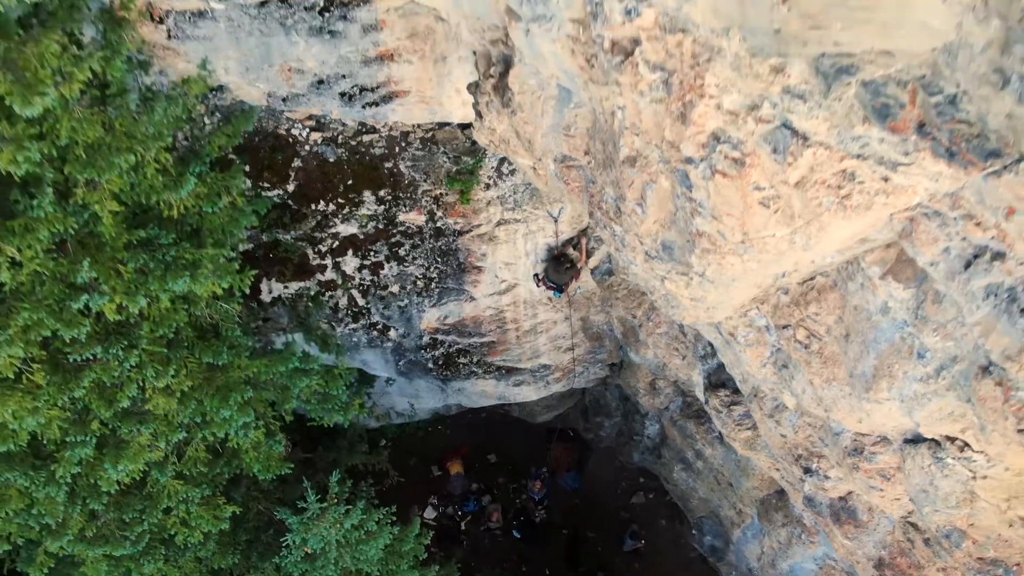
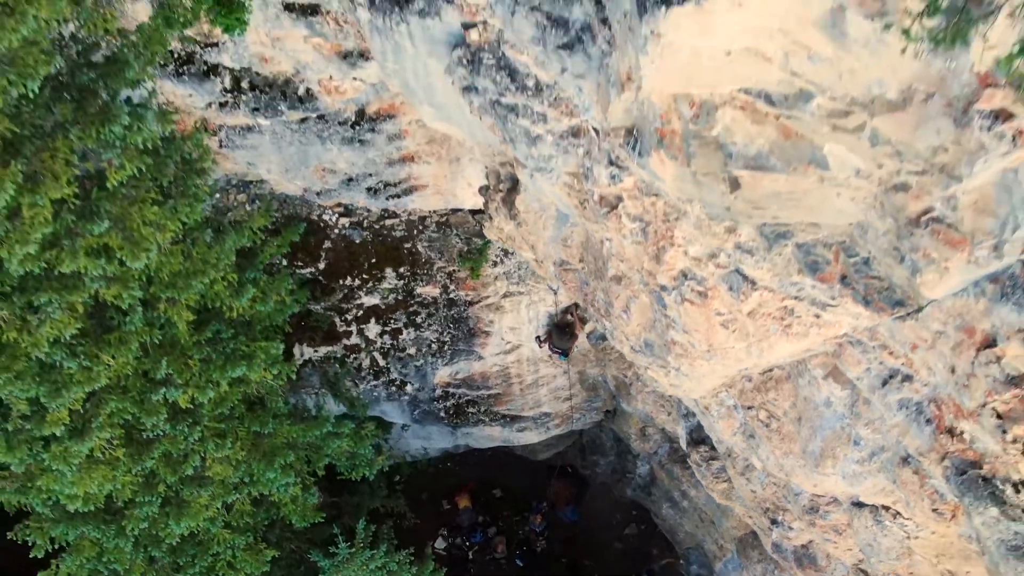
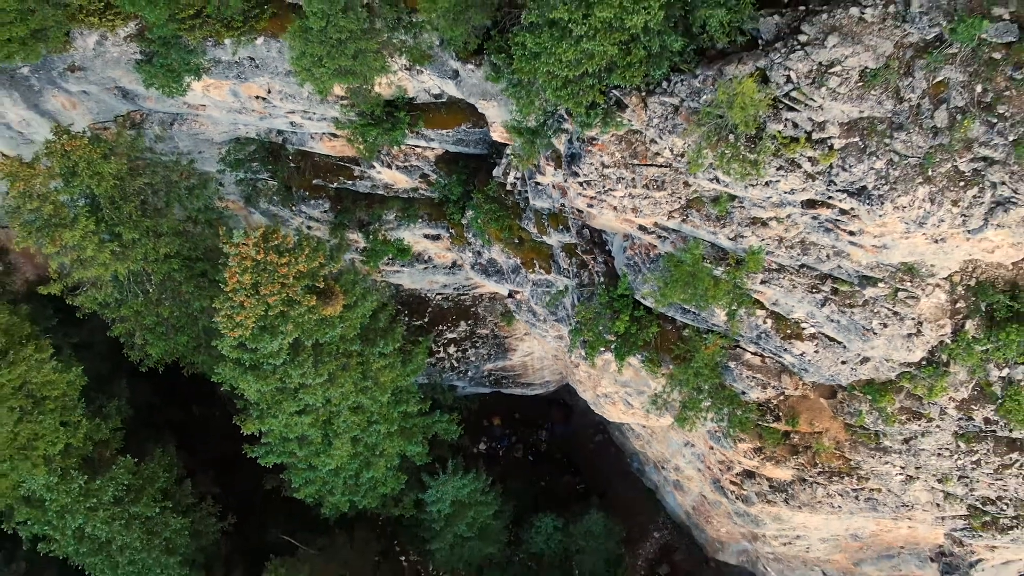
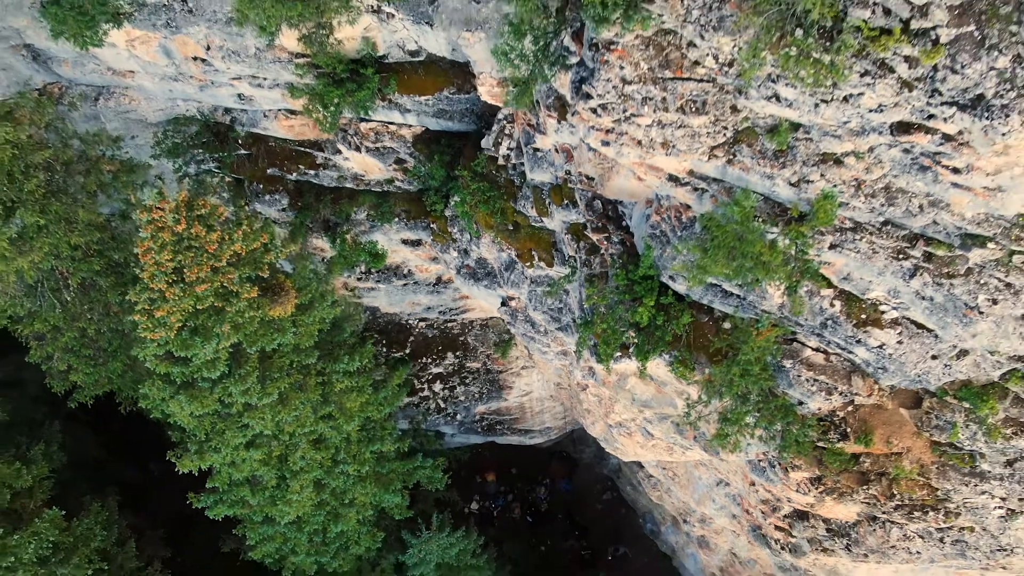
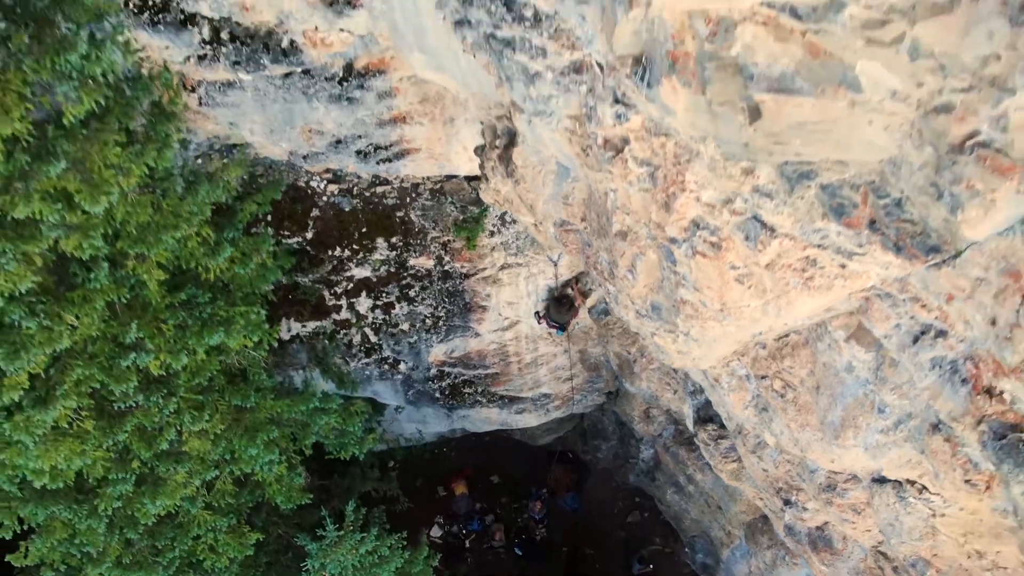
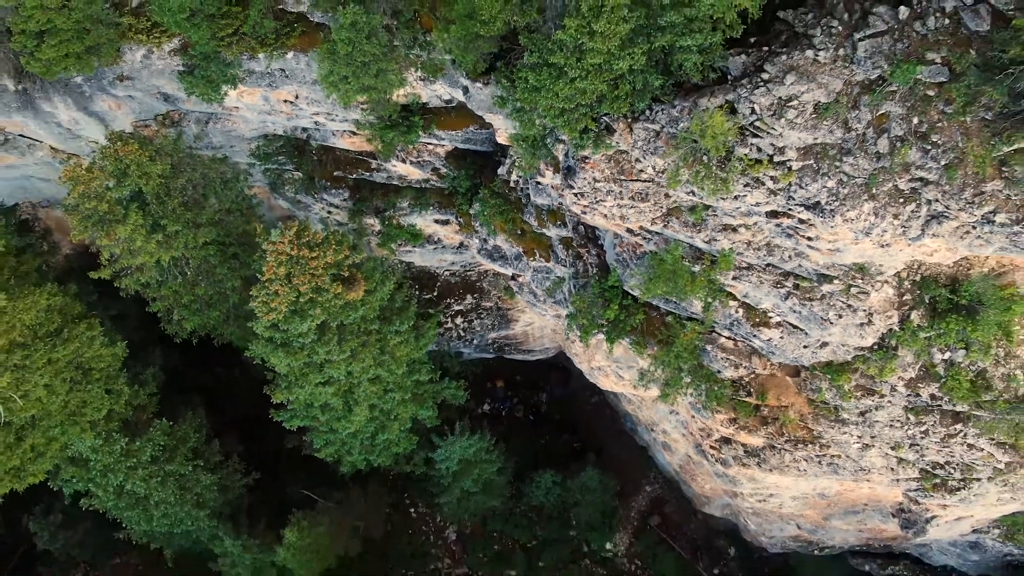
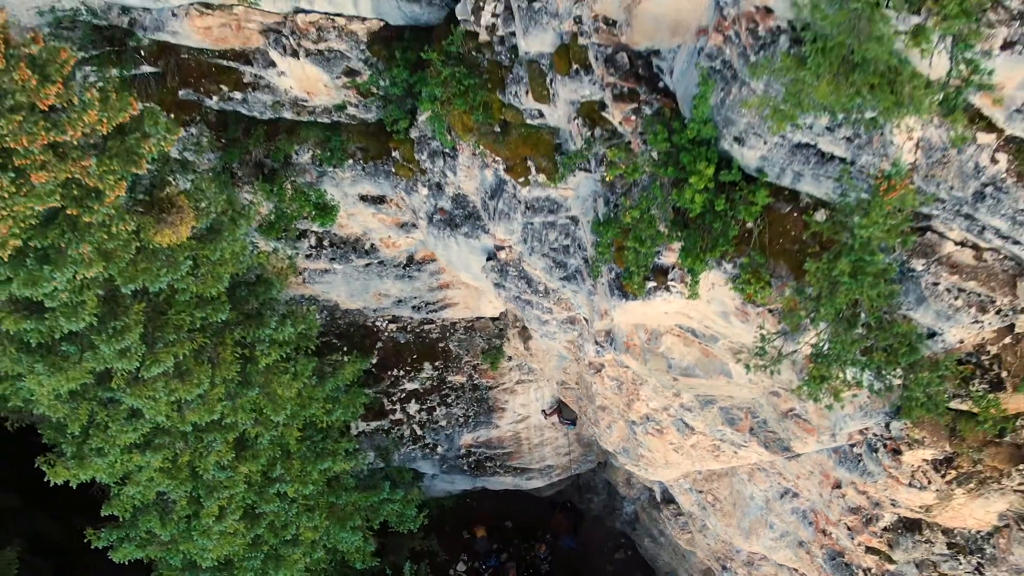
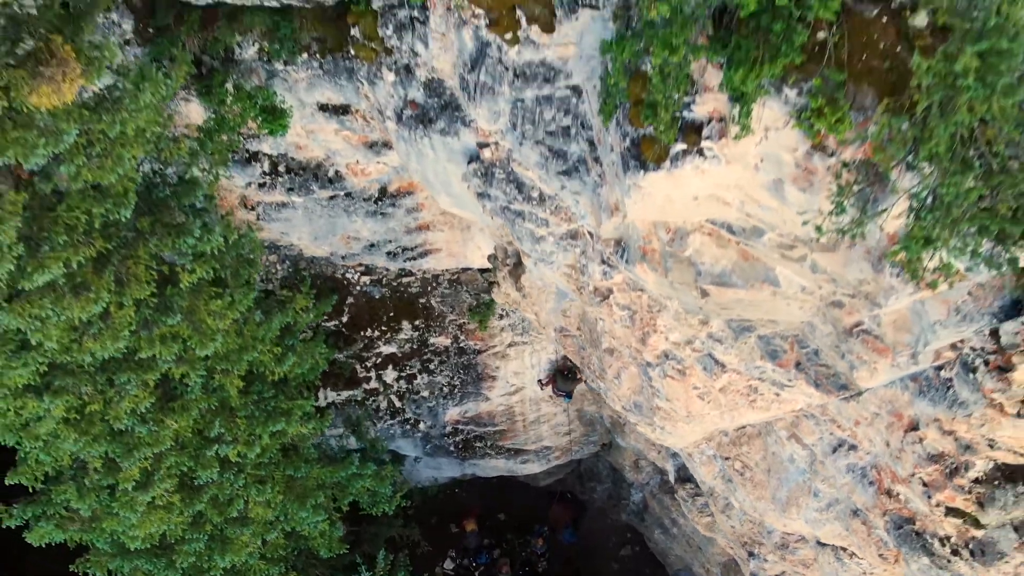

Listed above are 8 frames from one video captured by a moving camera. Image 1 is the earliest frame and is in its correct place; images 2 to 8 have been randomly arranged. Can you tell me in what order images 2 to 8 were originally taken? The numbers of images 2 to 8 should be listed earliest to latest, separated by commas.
5, 2, 8, 7, 4, 3, 6
